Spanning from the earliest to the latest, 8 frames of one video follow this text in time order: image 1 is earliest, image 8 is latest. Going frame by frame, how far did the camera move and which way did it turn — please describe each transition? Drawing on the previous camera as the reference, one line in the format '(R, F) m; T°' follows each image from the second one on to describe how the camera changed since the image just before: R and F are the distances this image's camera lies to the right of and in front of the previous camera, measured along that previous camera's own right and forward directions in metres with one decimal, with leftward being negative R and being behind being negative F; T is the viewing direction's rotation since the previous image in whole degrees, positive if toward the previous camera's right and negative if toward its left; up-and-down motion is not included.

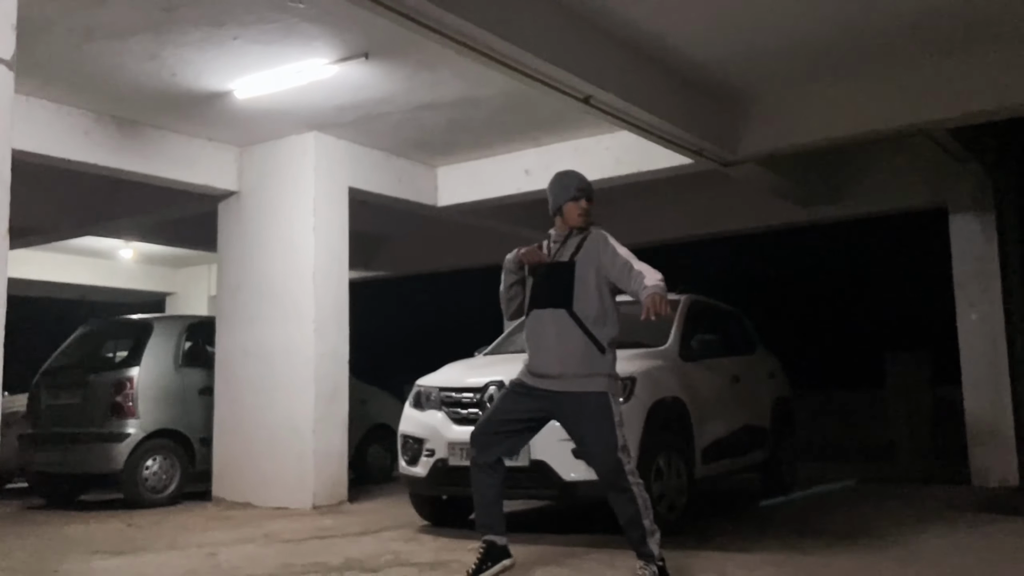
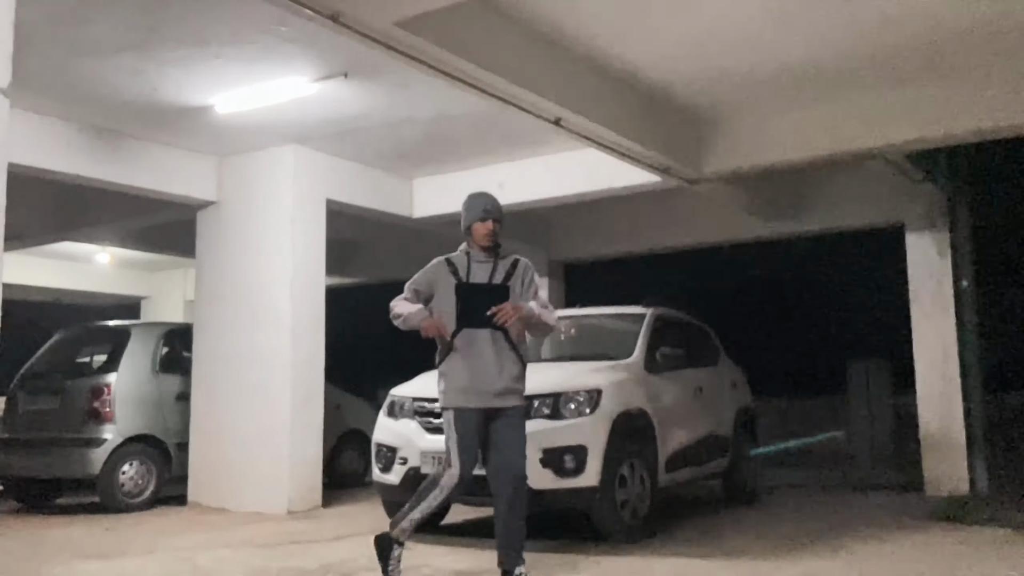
(0.0, -0.2) m; +2°
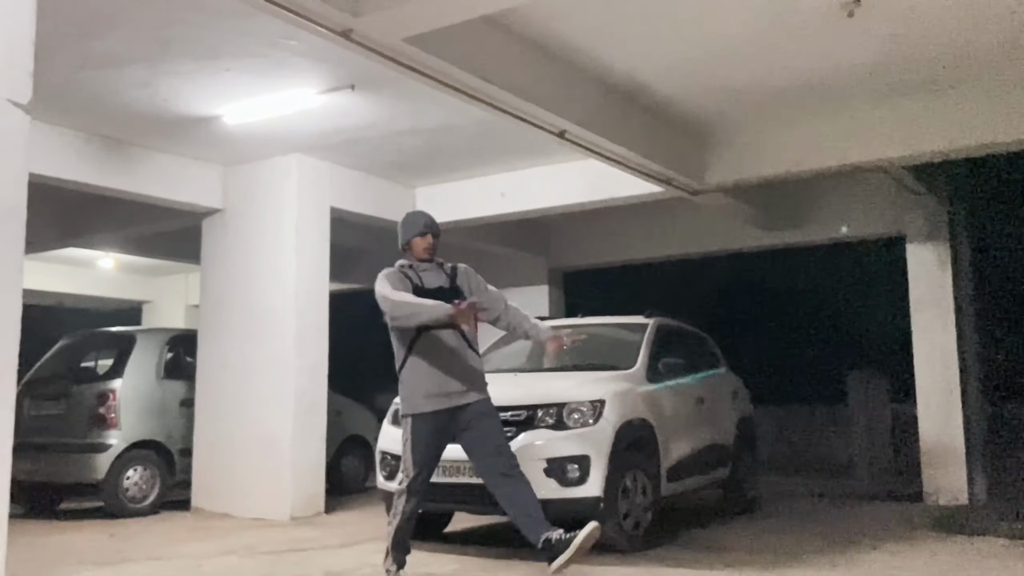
(0.0, -0.1) m; 0°
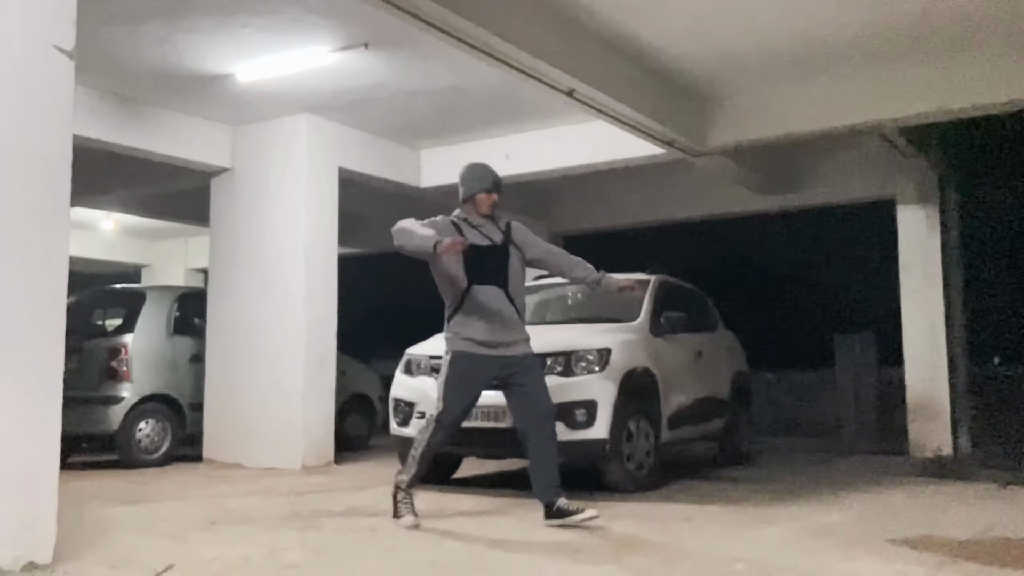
(-0.2, -0.2) m; +1°
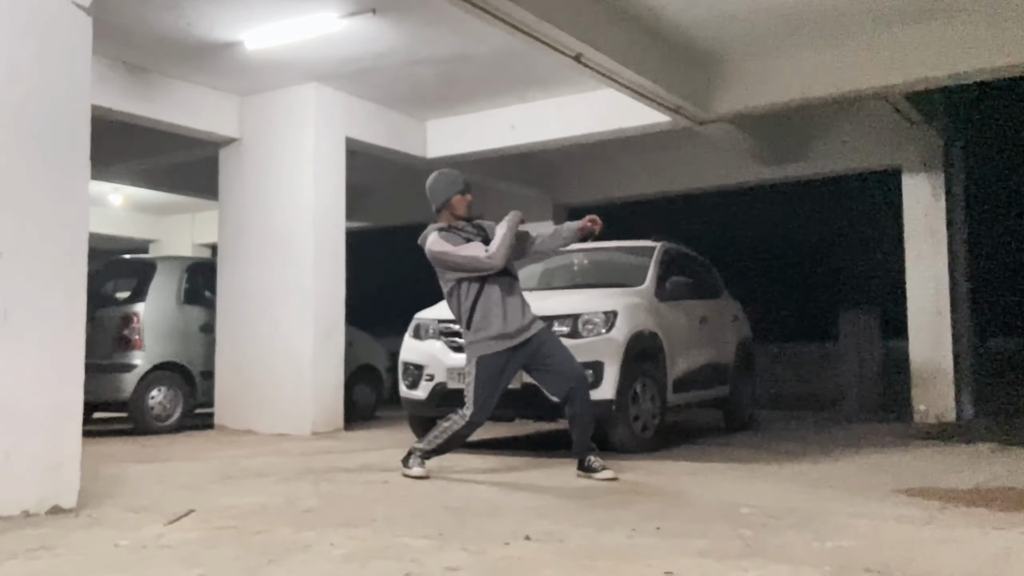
(0.0, -0.1) m; 0°
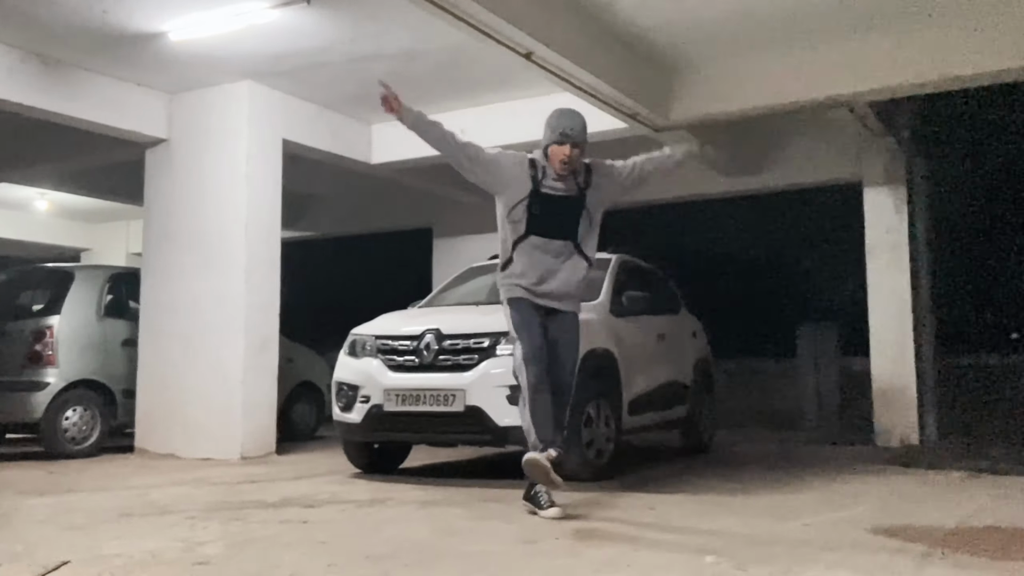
(+0.1, +0.5) m; +3°
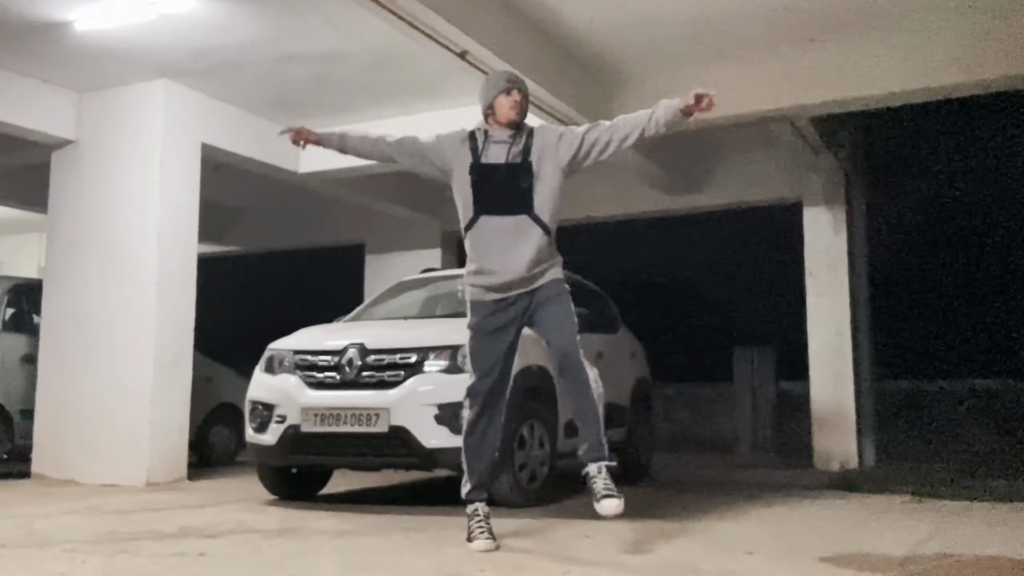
(0.0, +0.3) m; +4°
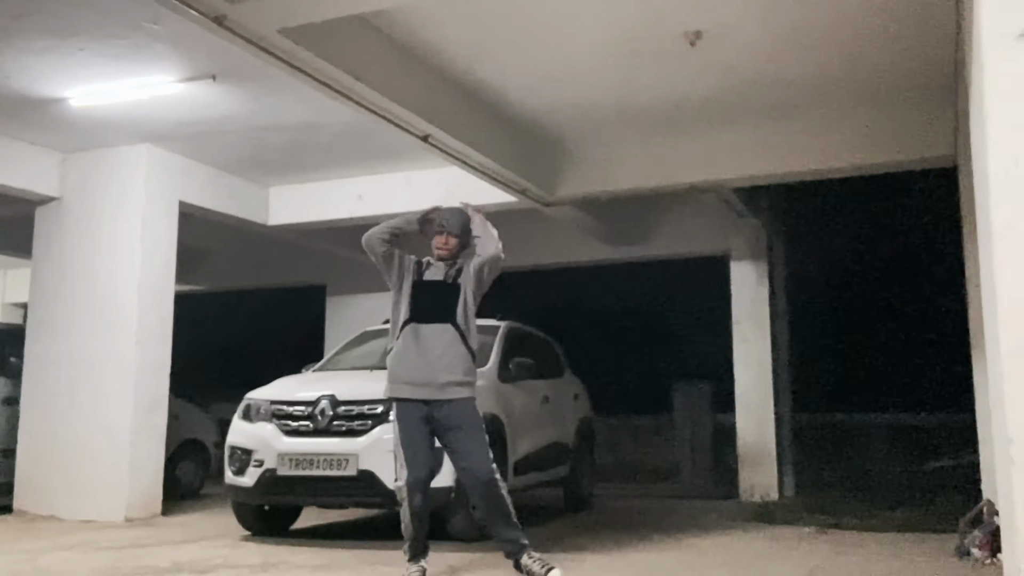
(0.0, -0.7) m; +3°
